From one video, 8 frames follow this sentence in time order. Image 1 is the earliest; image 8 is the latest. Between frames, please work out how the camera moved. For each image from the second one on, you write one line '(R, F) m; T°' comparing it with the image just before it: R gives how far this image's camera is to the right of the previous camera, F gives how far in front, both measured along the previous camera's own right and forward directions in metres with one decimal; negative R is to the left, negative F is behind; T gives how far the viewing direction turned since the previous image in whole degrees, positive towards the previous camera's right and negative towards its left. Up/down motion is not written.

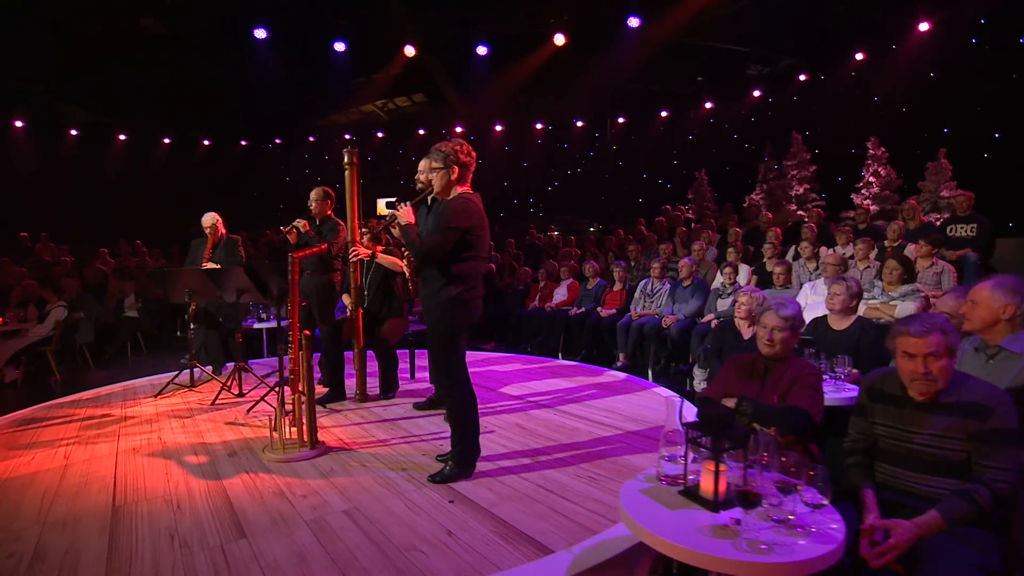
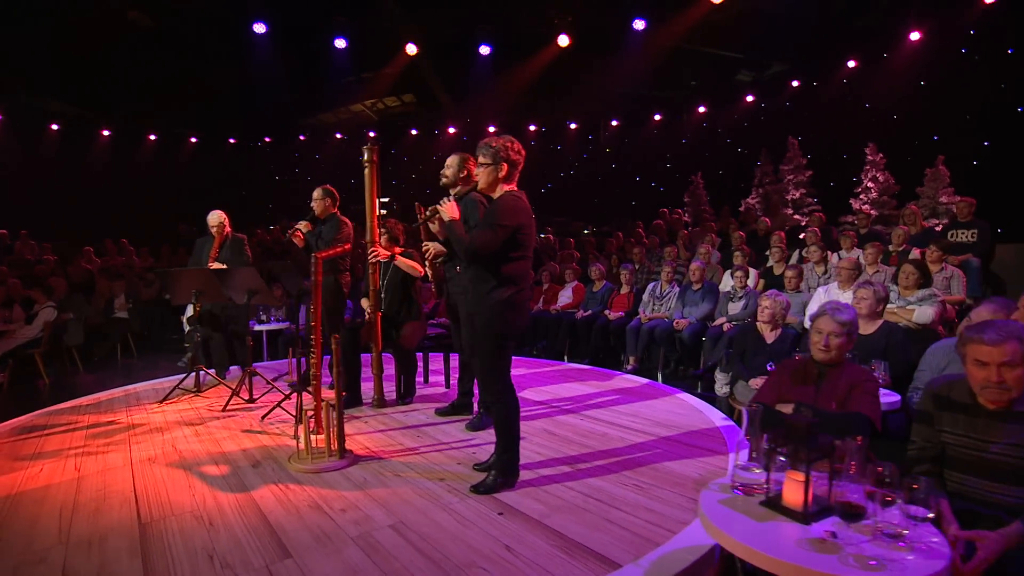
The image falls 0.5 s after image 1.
(-0.3, +0.1) m; +2°
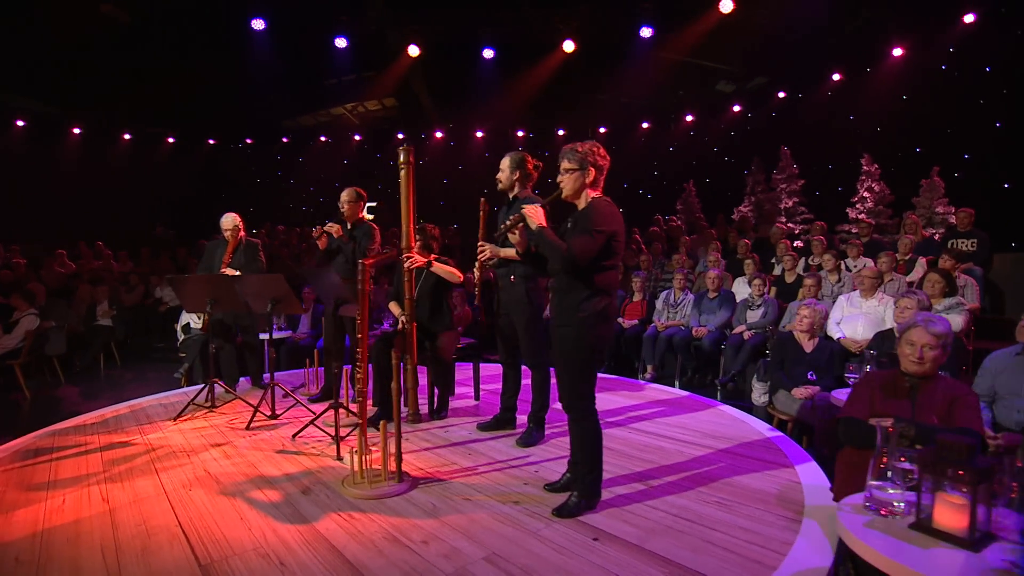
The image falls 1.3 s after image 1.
(-0.6, +0.2) m; +3°
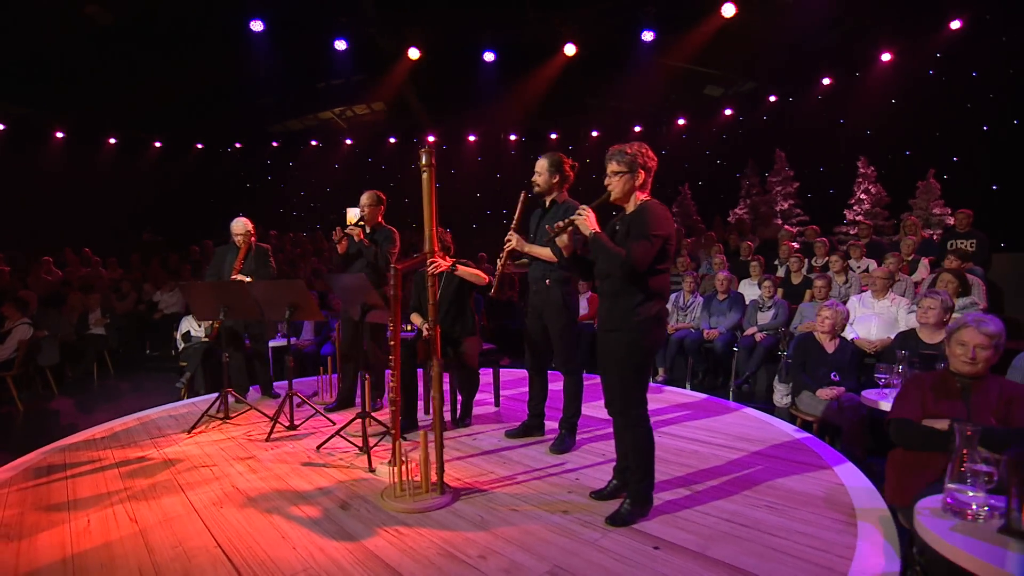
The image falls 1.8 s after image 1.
(-0.3, +0.1) m; +2°
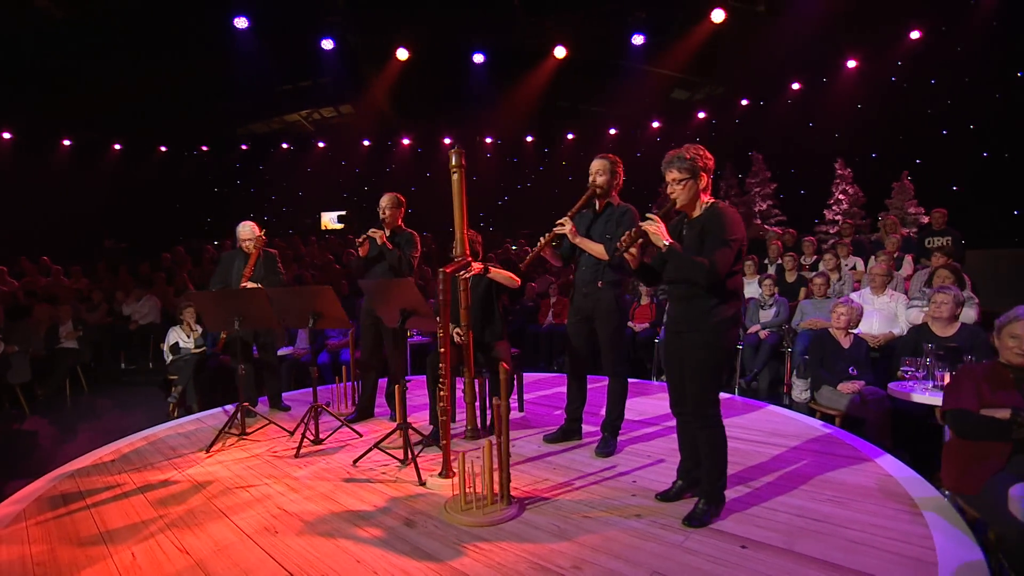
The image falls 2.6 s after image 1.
(-0.5, +0.1) m; +4°
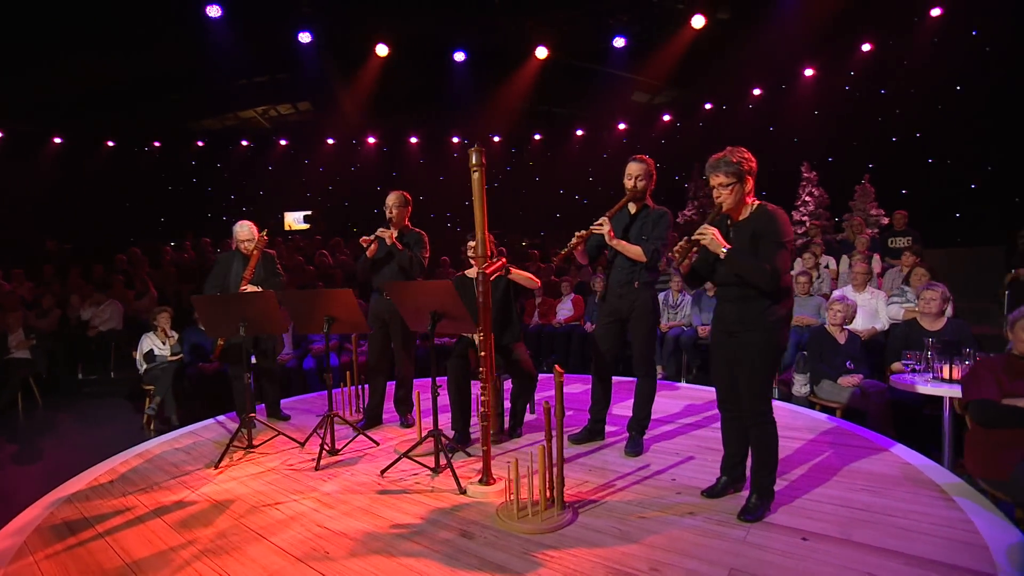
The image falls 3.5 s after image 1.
(-0.5, +0.1) m; +5°
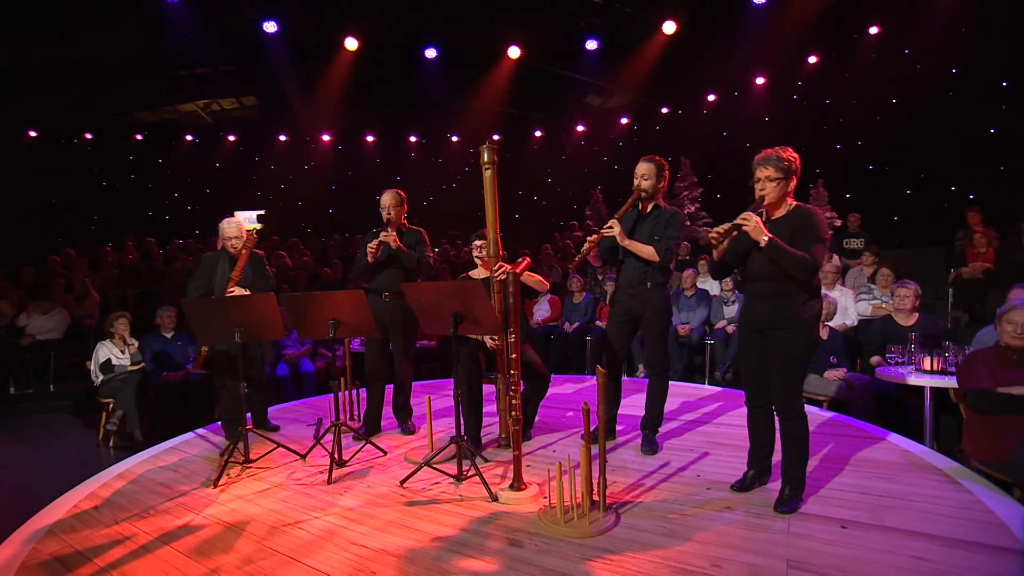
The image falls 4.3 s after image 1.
(-0.5, +0.1) m; +6°
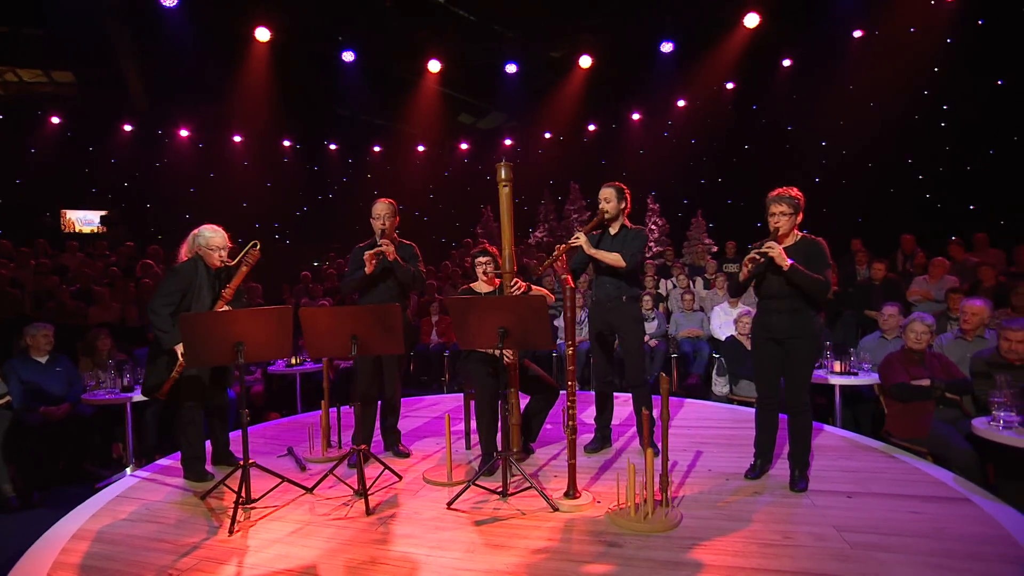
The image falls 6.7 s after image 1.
(-1.1, +0.1) m; +16°
